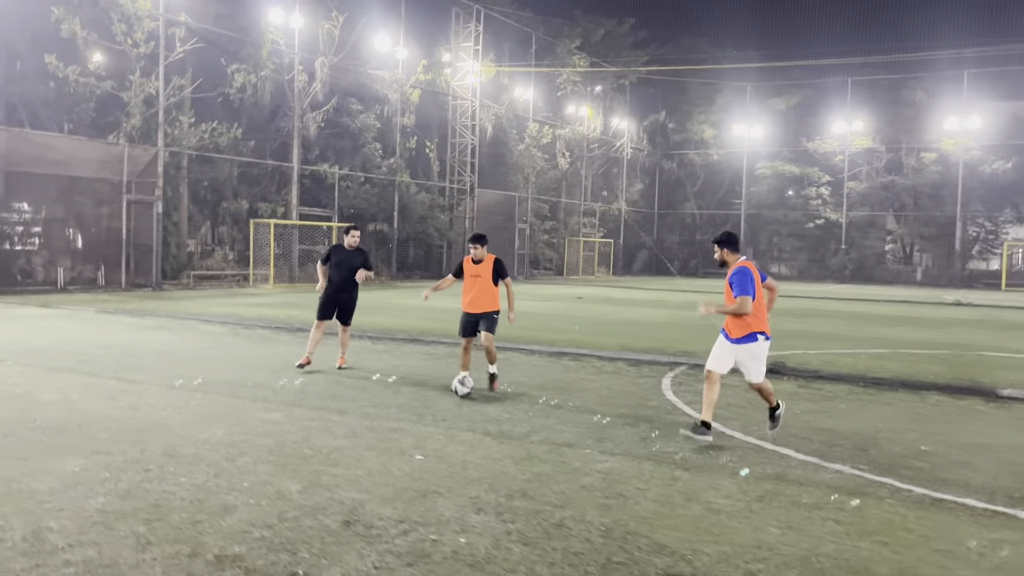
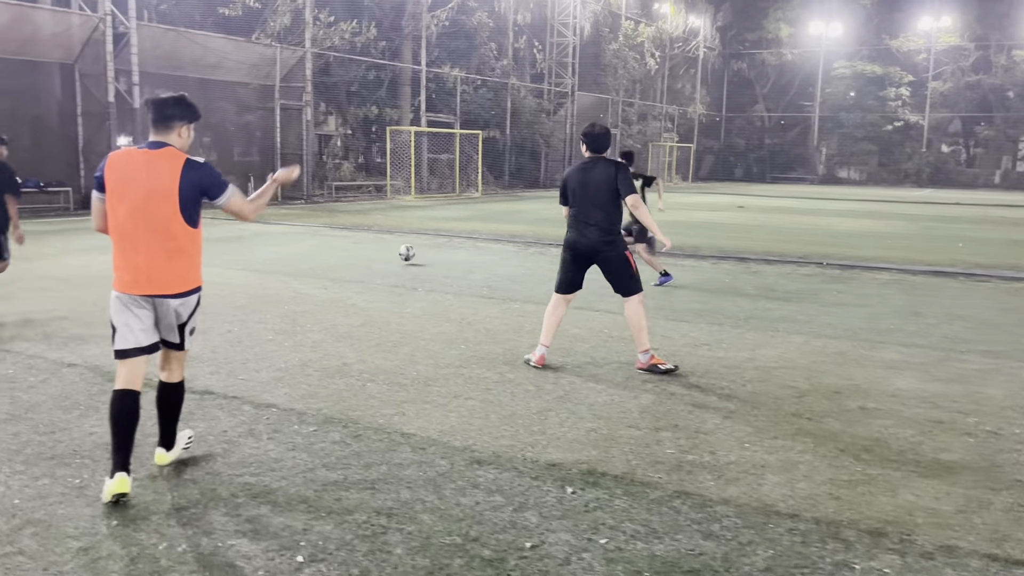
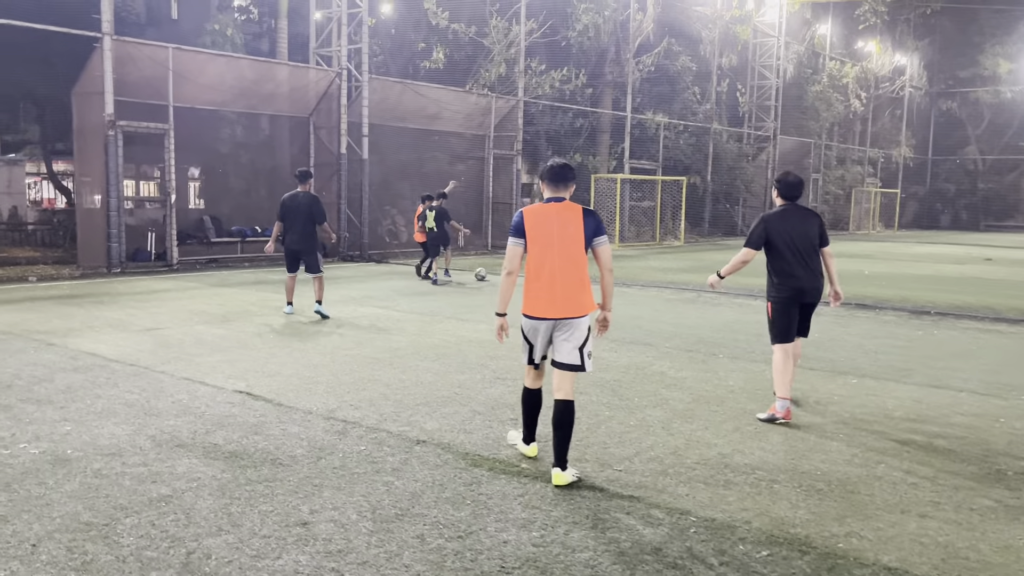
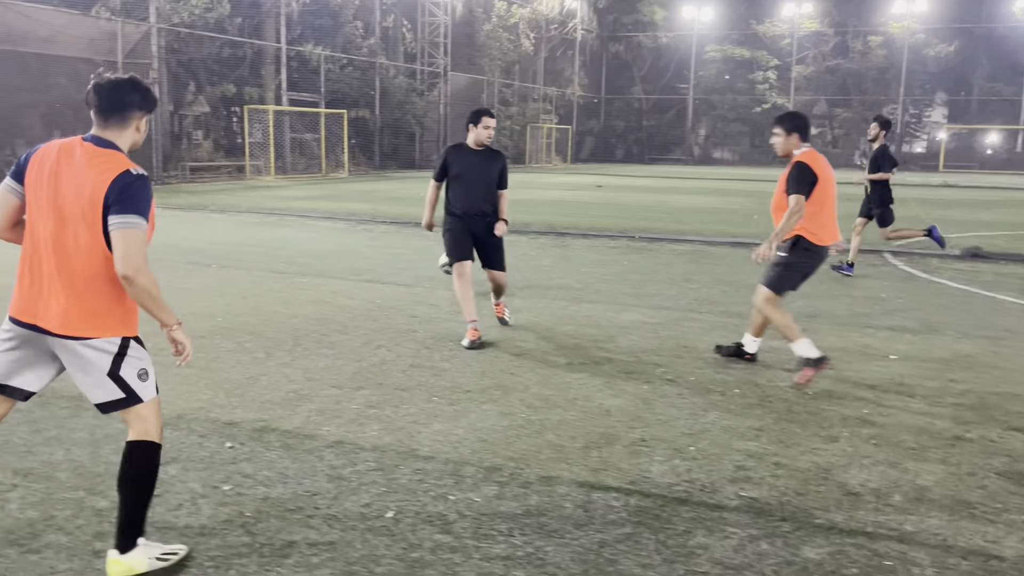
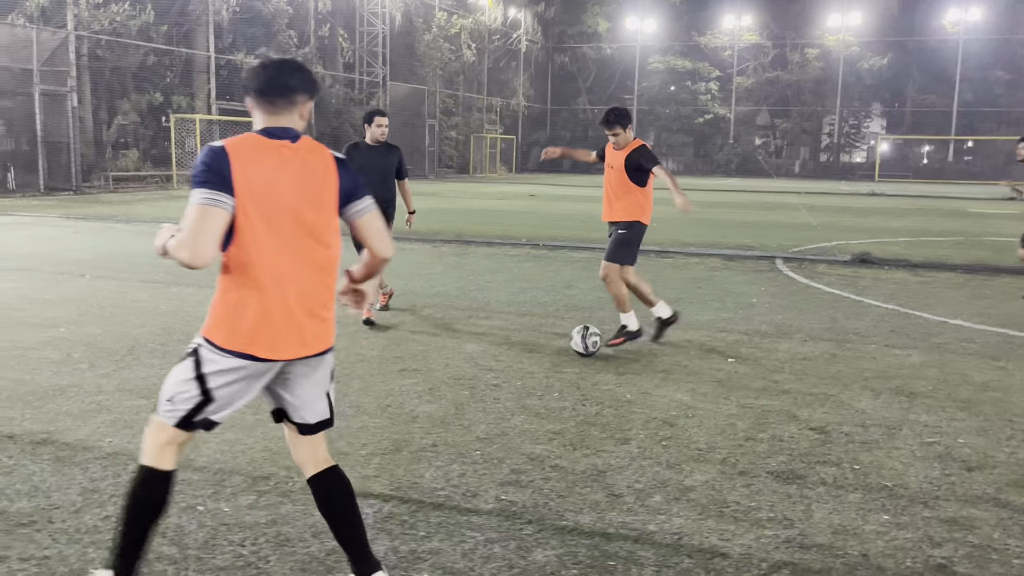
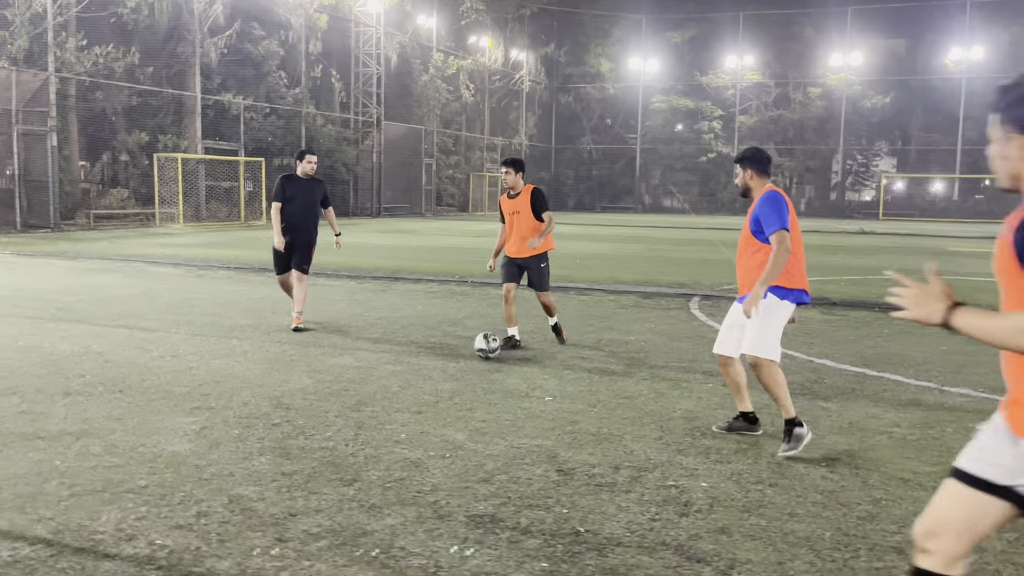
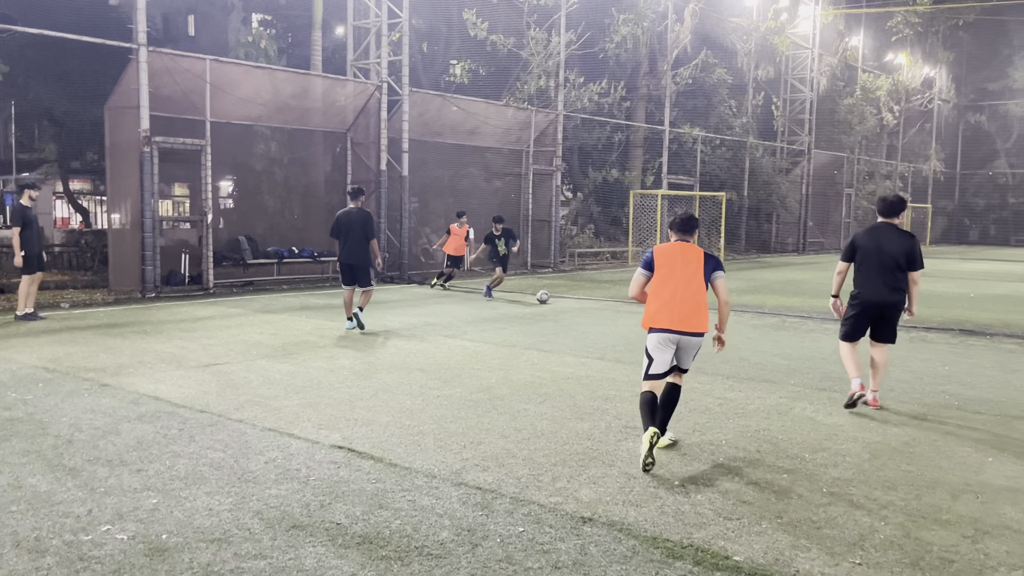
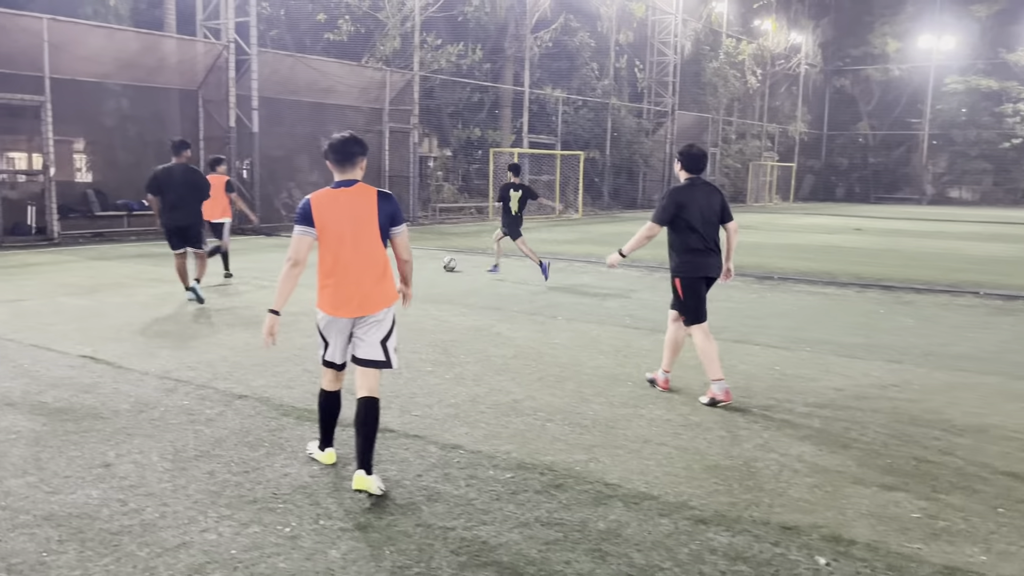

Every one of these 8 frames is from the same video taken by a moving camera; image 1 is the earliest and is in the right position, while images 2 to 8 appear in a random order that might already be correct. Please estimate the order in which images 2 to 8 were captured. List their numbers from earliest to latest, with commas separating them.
6, 5, 4, 2, 8, 3, 7
